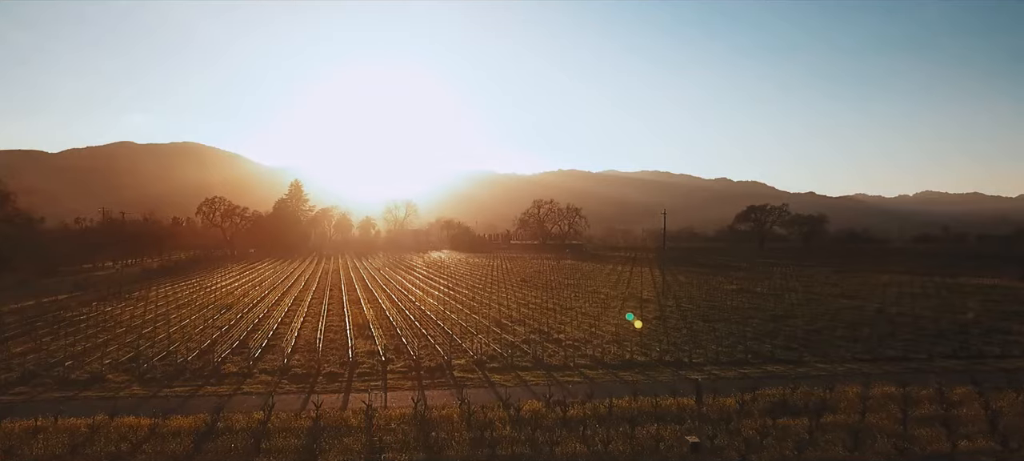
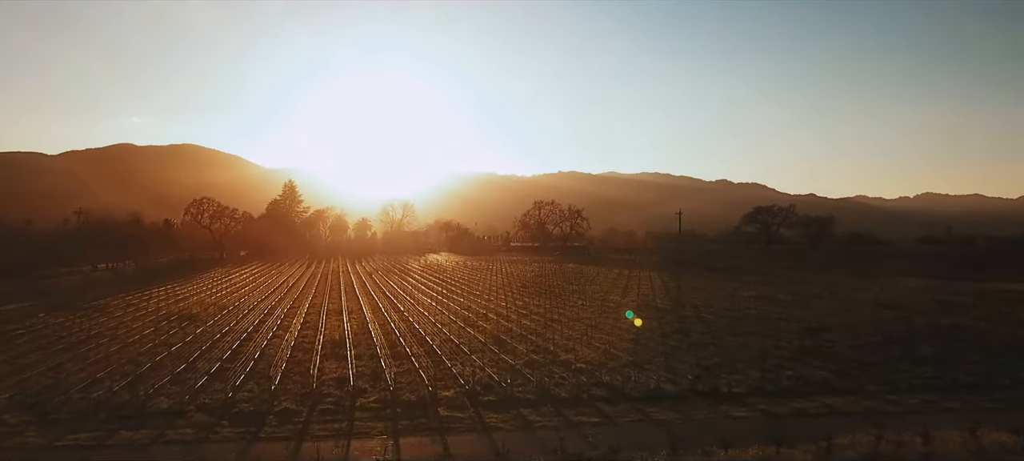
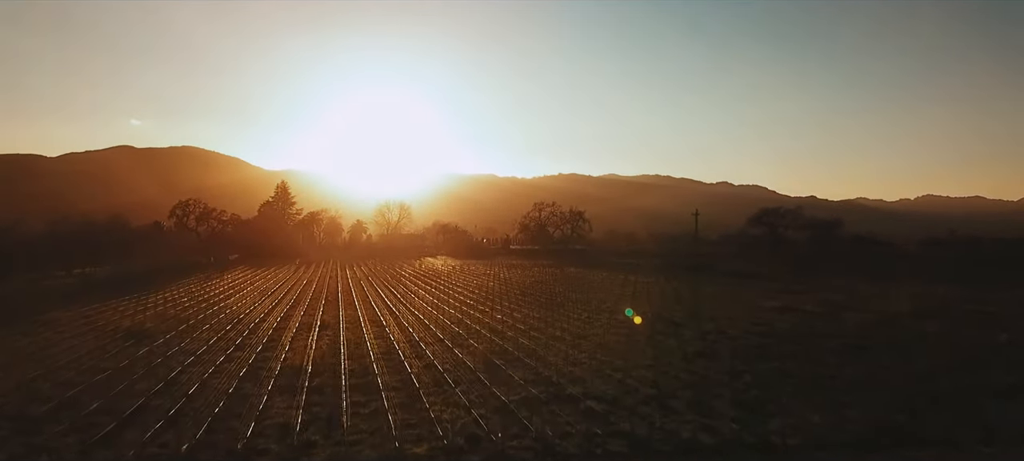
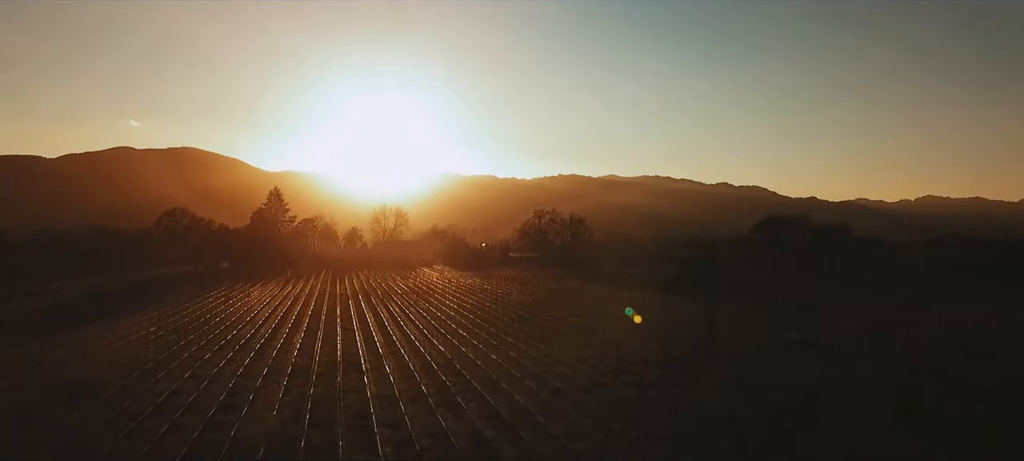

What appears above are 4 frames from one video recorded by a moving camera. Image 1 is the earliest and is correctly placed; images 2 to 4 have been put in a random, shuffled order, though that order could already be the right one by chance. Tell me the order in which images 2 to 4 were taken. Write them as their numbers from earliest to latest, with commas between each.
2, 3, 4
